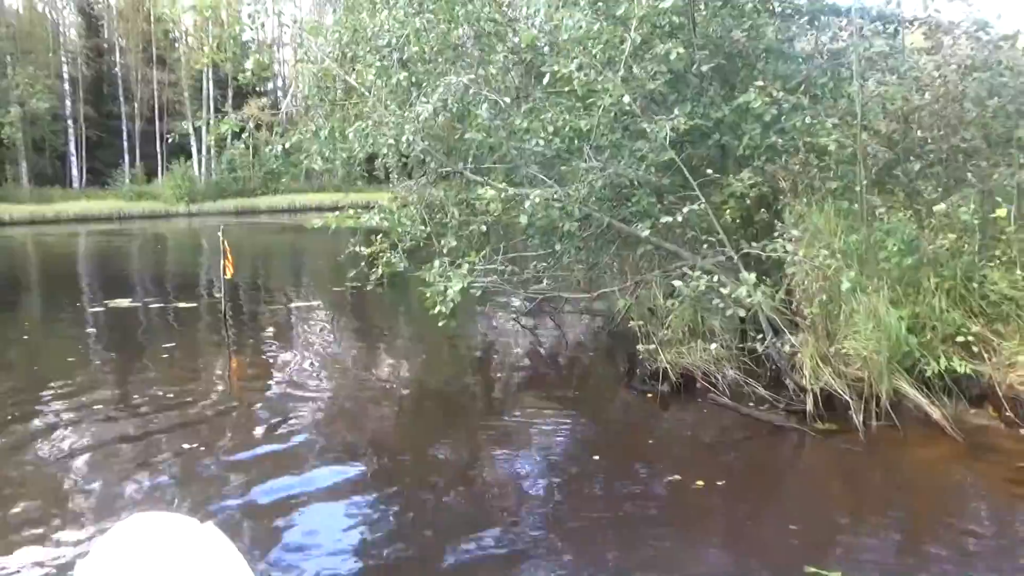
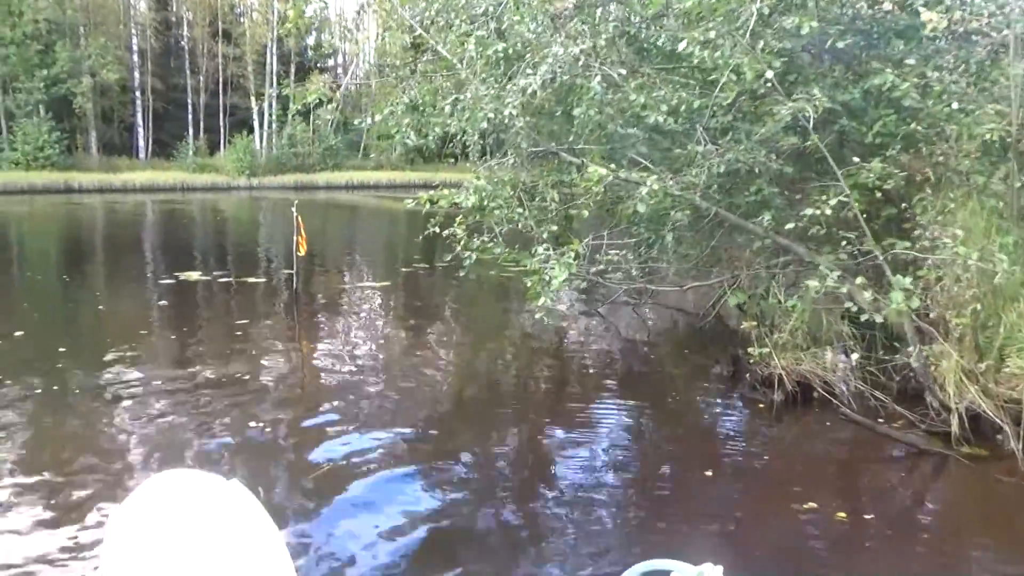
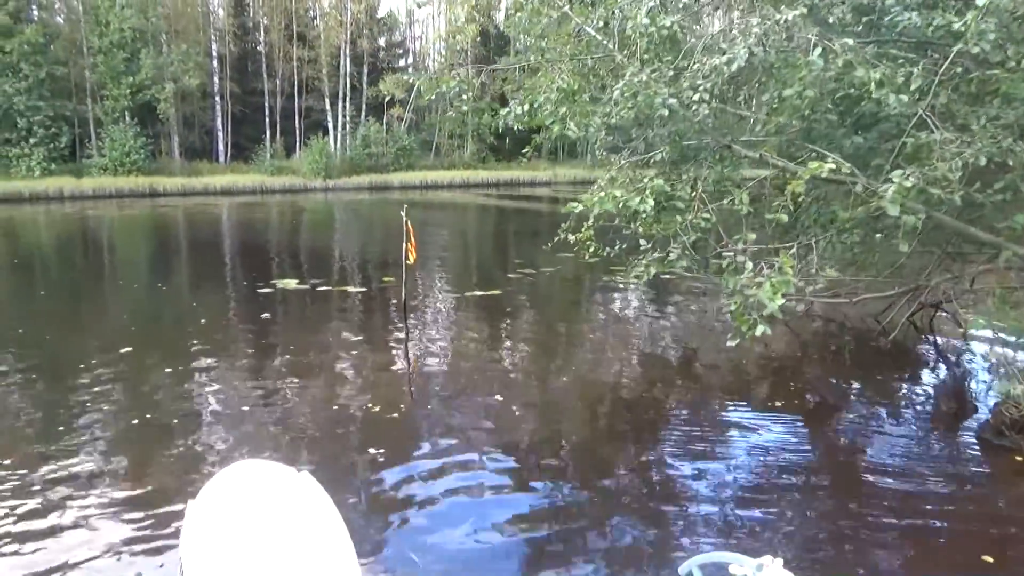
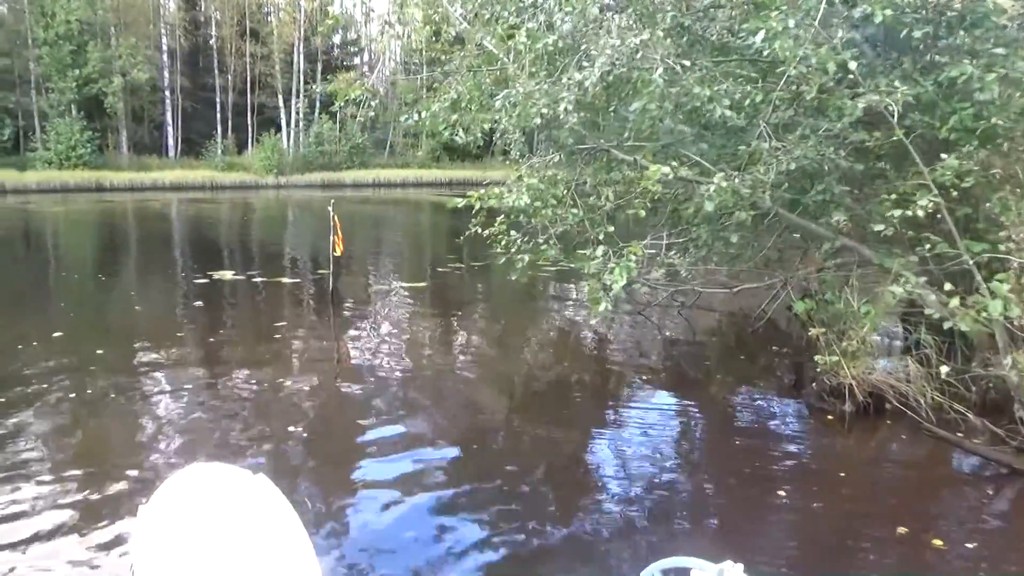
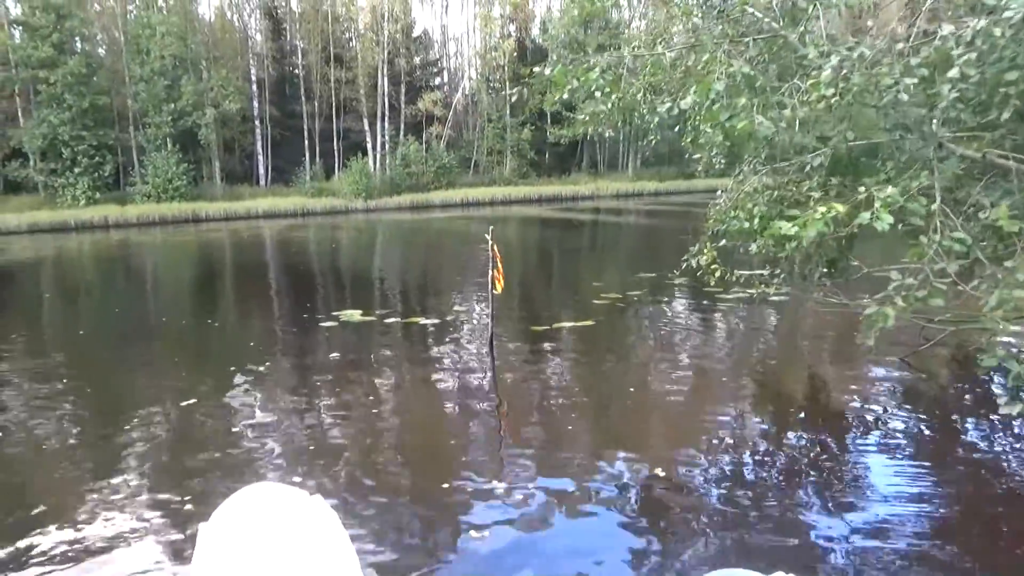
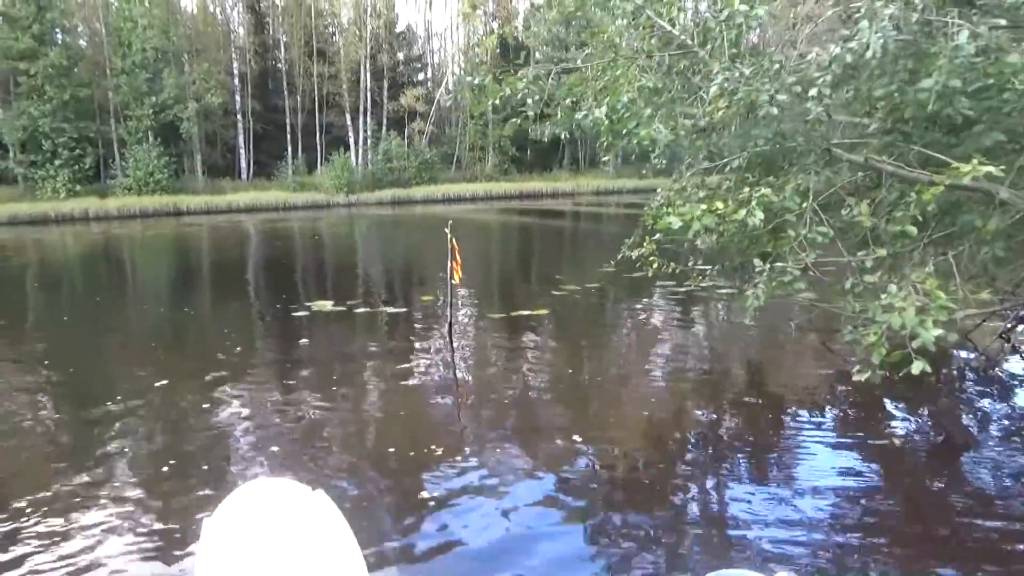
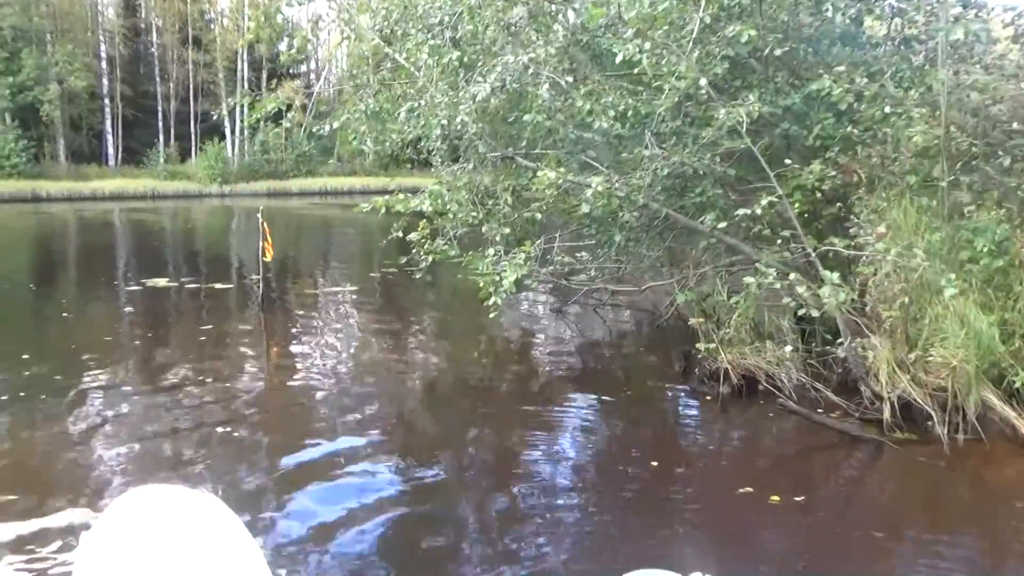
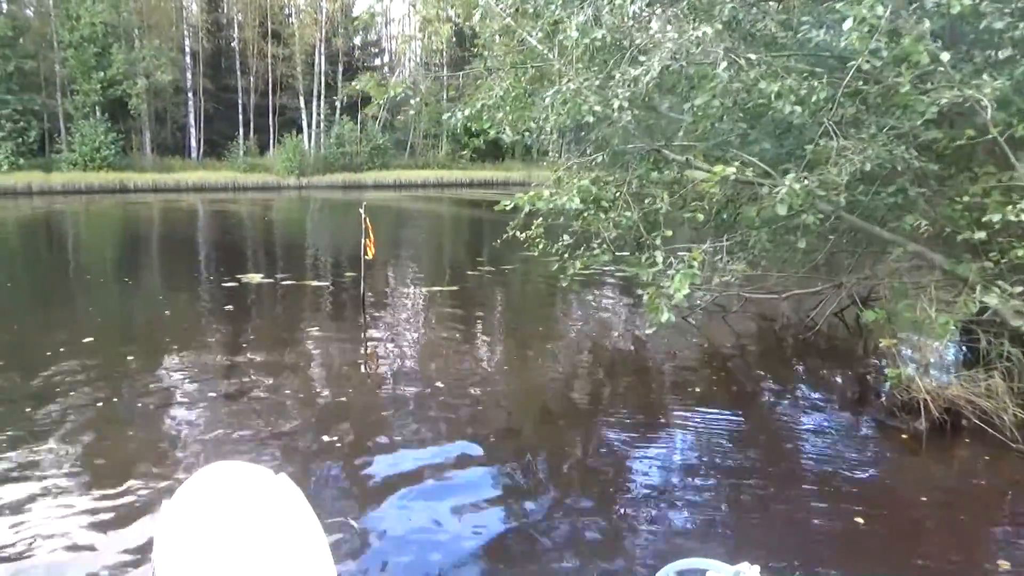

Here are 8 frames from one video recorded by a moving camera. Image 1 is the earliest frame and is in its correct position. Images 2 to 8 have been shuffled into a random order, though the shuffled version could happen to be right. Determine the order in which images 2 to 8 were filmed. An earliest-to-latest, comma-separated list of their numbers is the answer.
7, 2, 4, 8, 3, 6, 5
